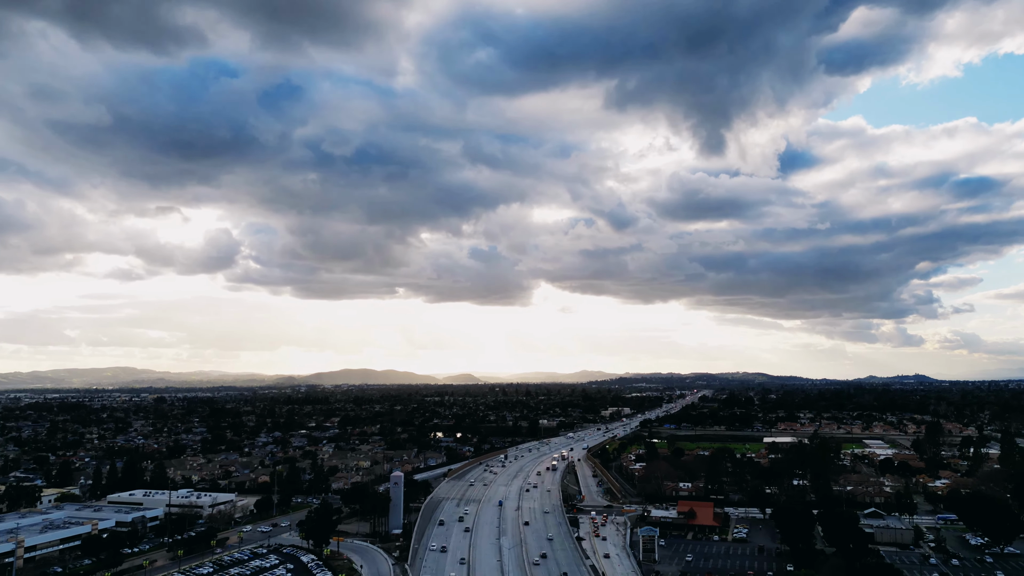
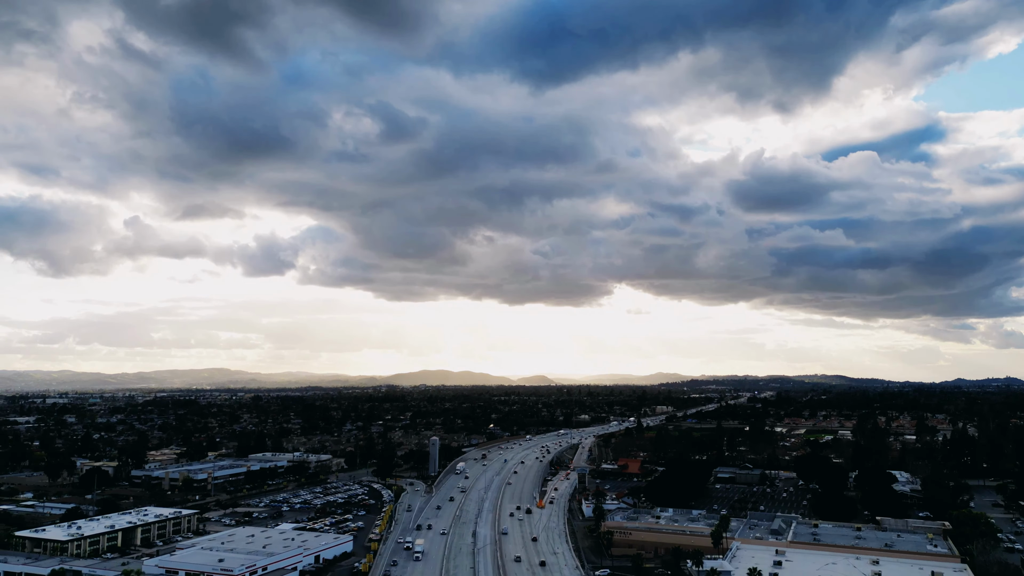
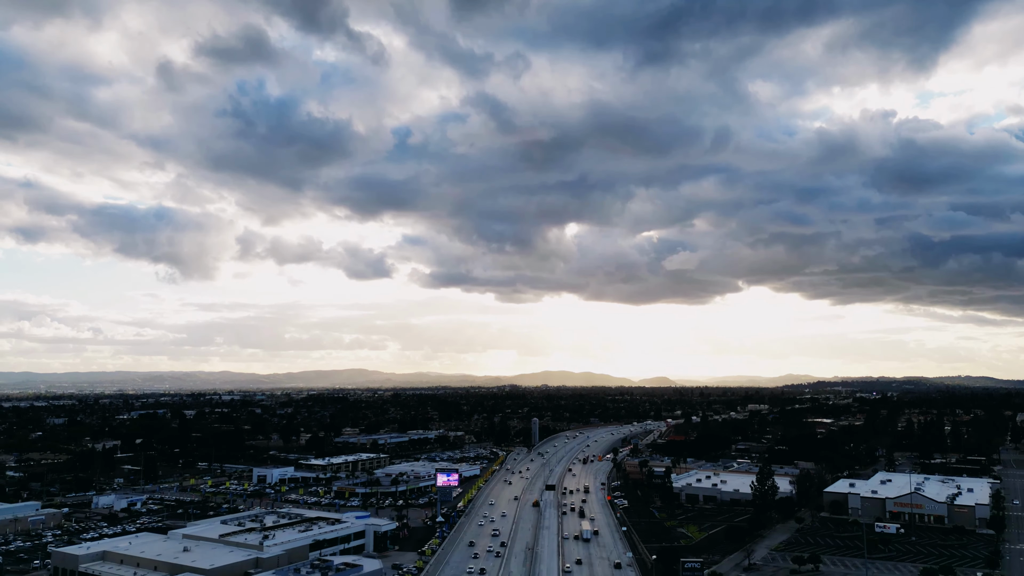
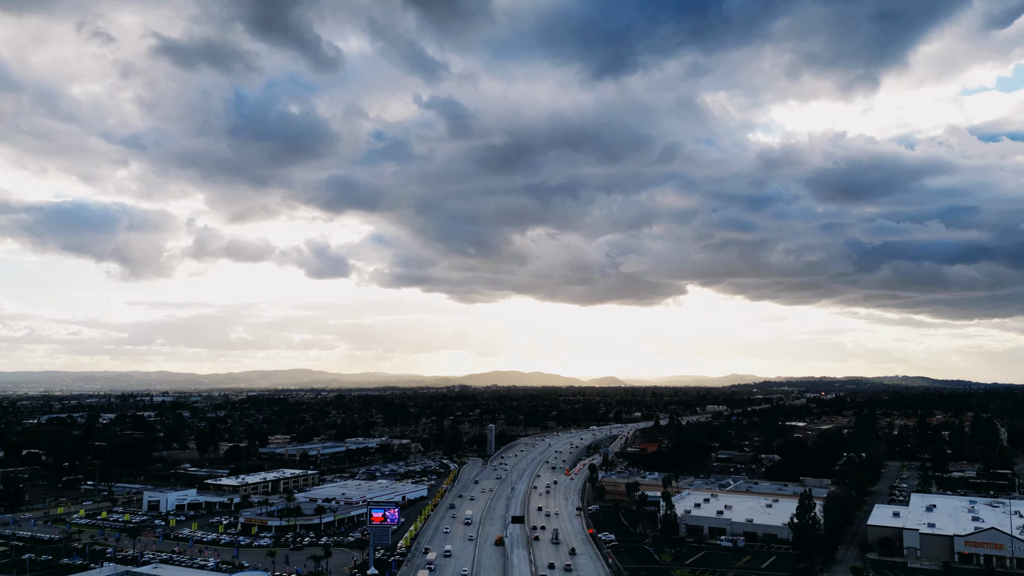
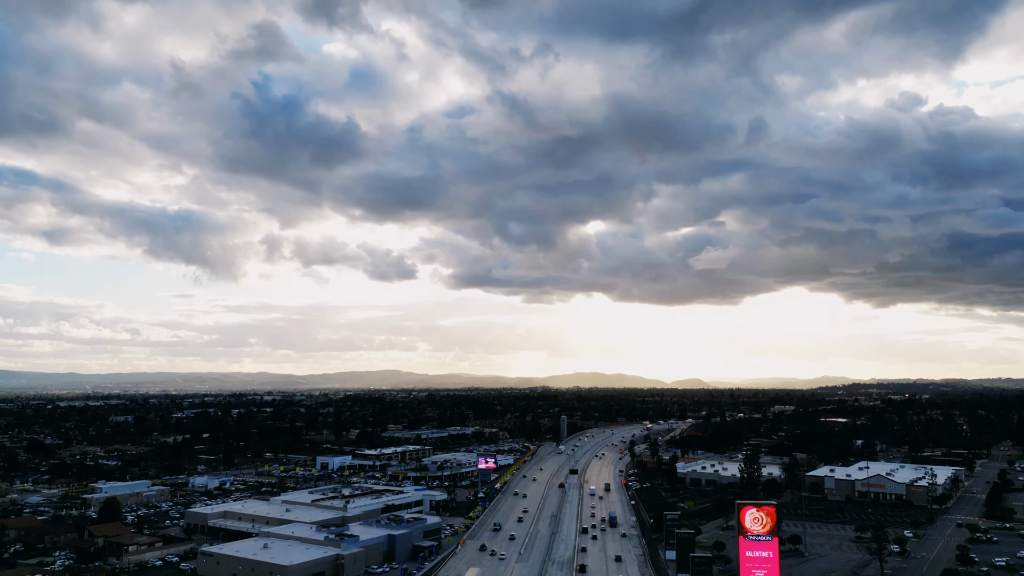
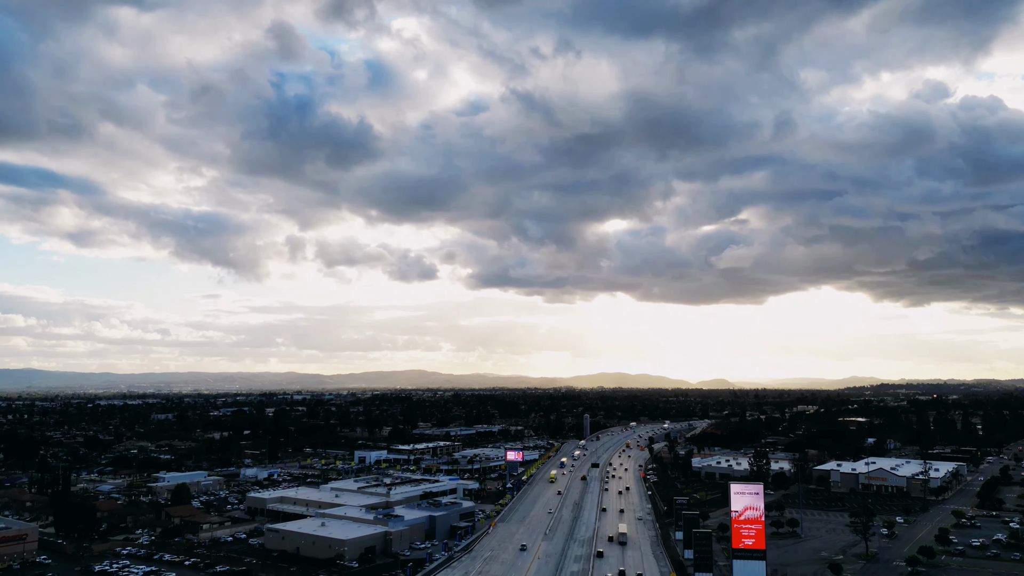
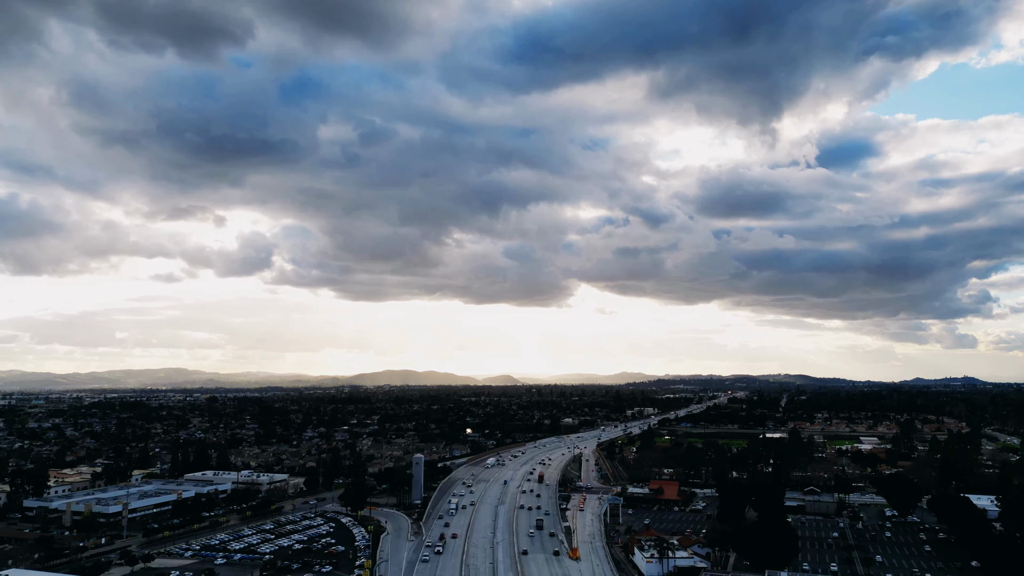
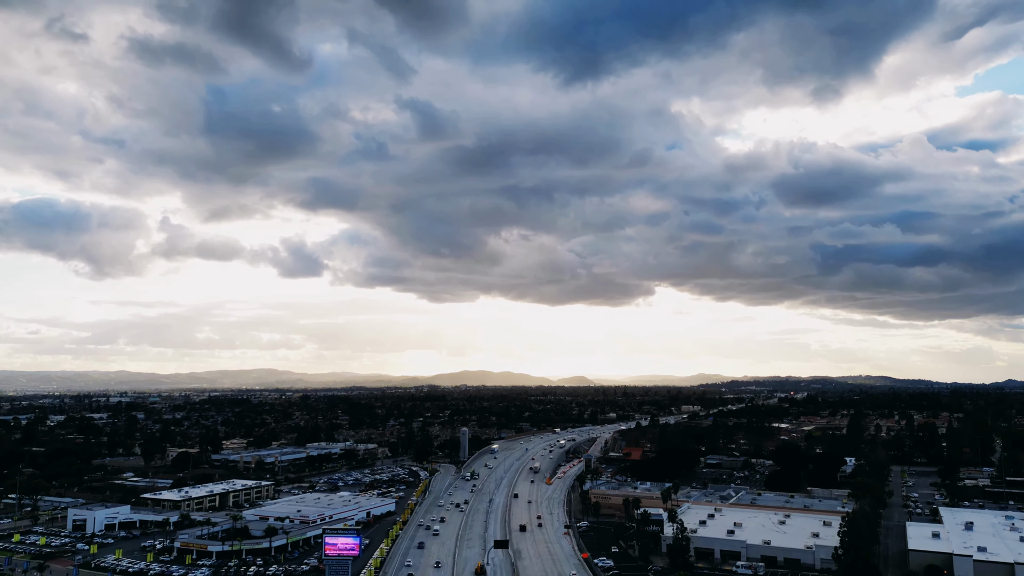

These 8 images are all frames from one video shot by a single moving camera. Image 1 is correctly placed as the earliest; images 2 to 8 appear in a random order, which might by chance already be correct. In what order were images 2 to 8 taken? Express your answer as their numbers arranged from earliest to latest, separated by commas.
7, 2, 8, 4, 3, 5, 6
